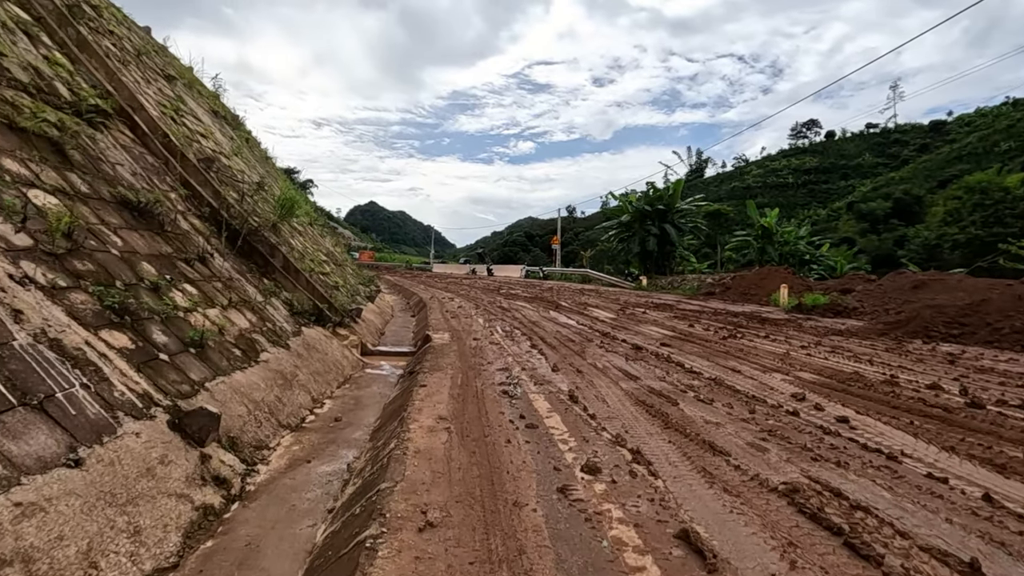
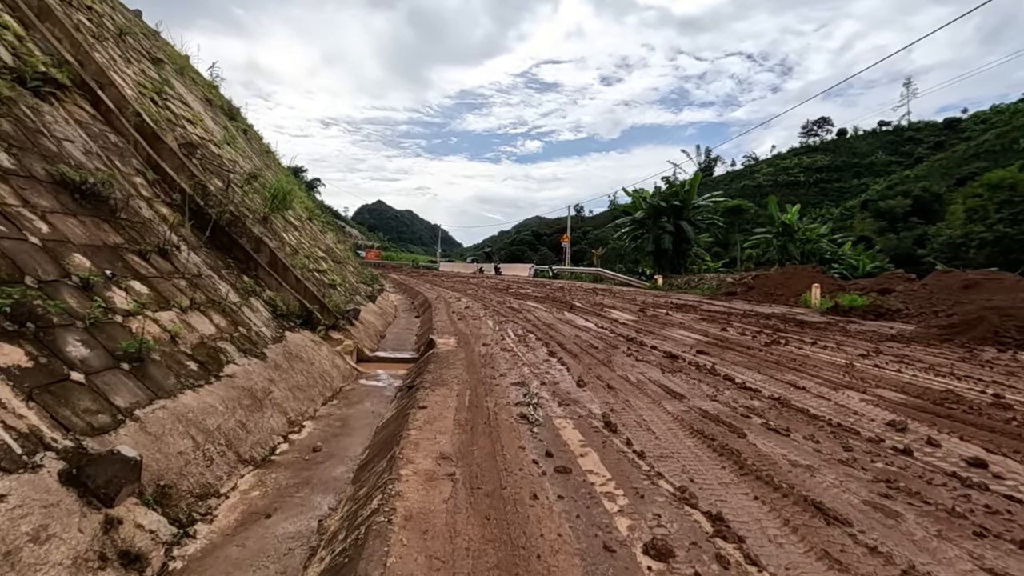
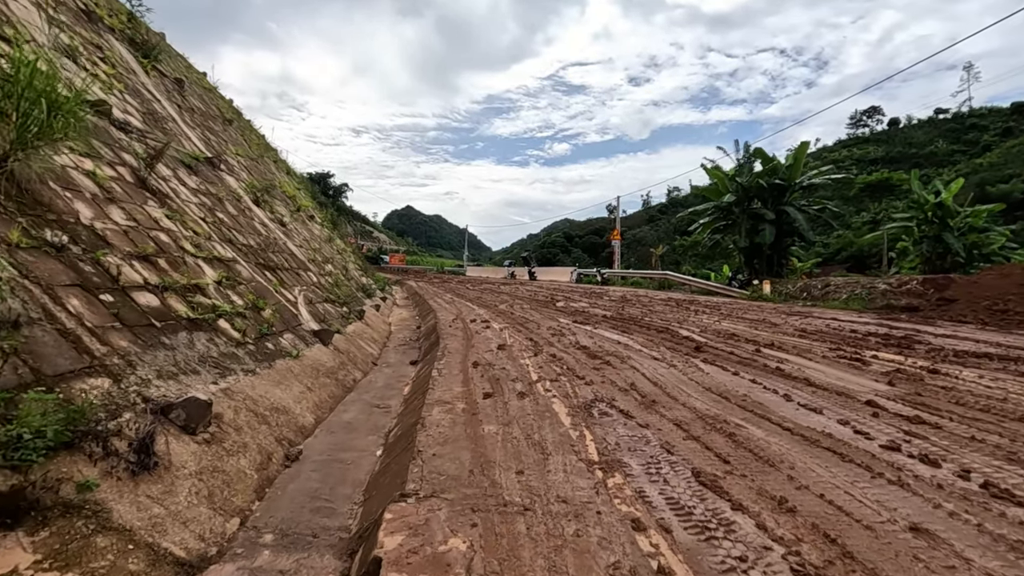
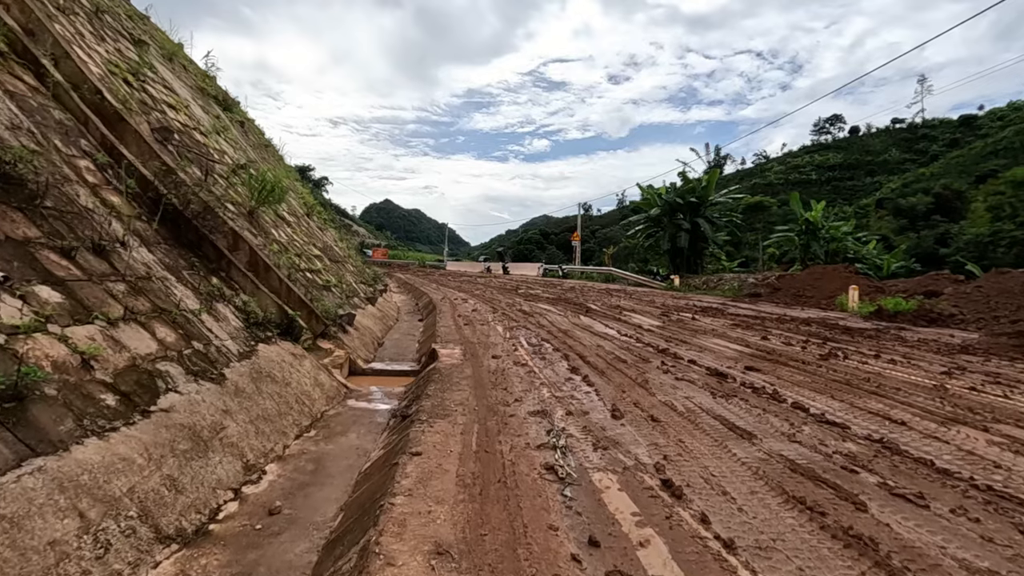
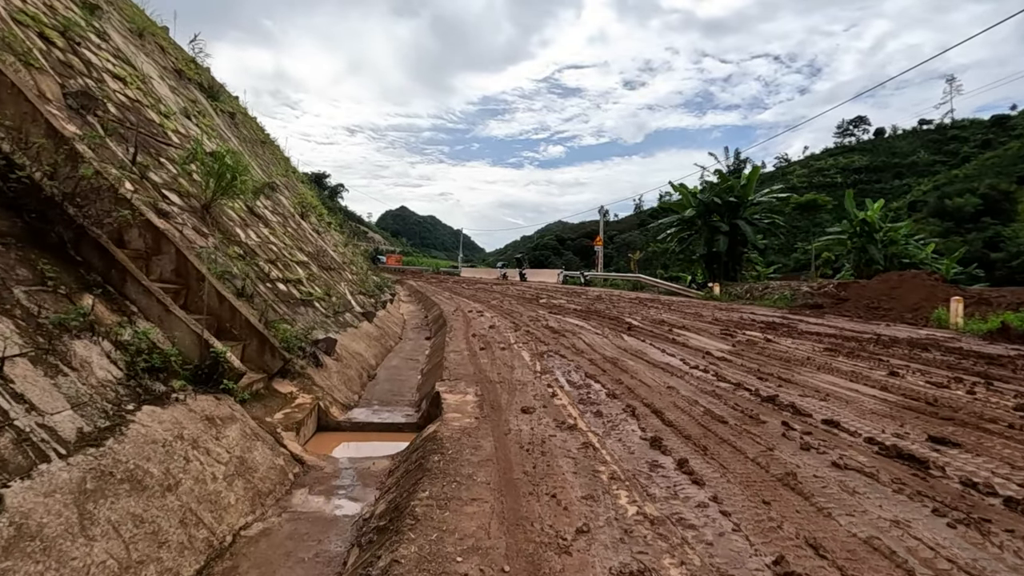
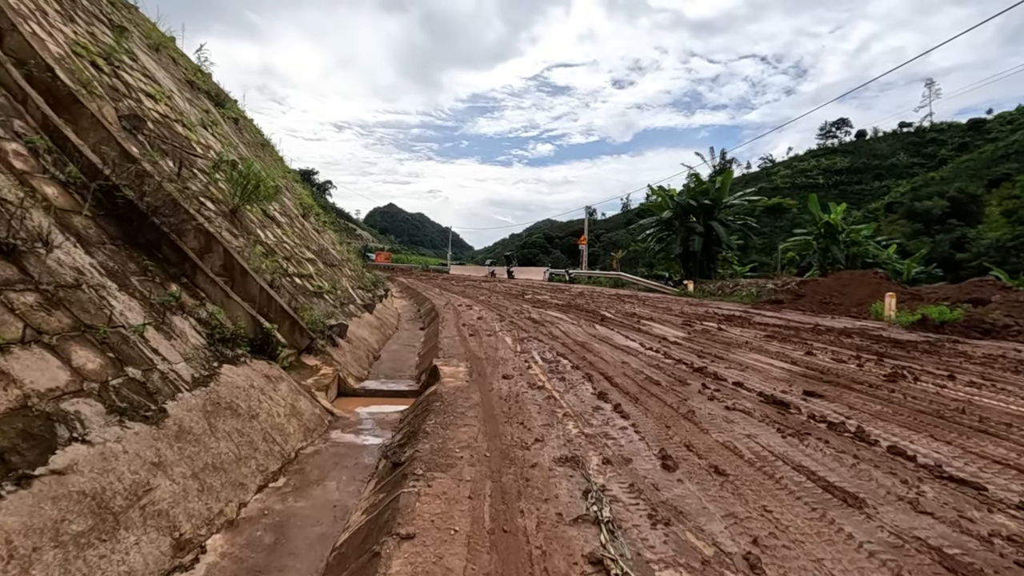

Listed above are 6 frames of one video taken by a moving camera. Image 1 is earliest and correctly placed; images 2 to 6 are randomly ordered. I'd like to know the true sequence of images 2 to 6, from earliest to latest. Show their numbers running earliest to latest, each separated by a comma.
2, 4, 6, 5, 3
